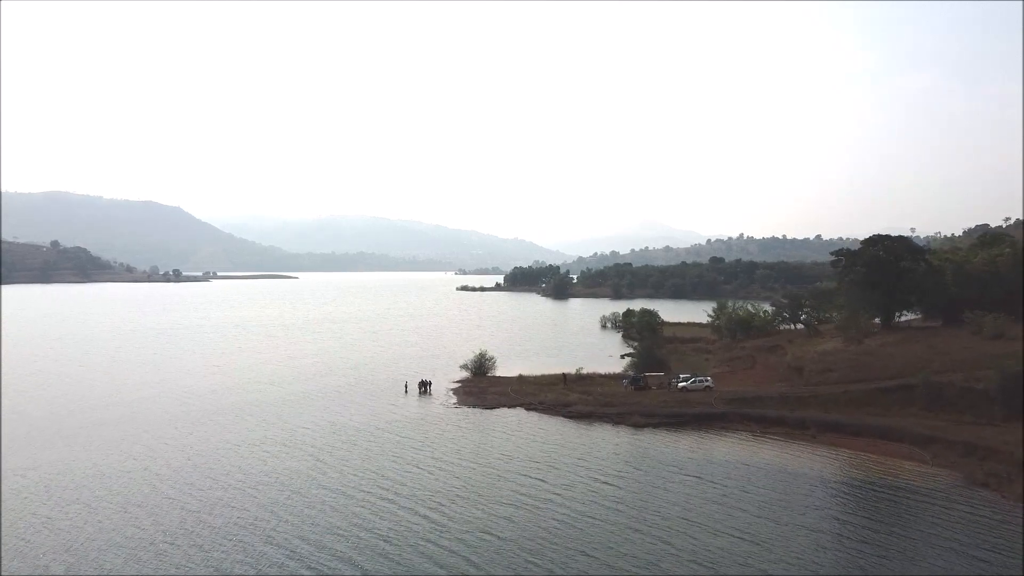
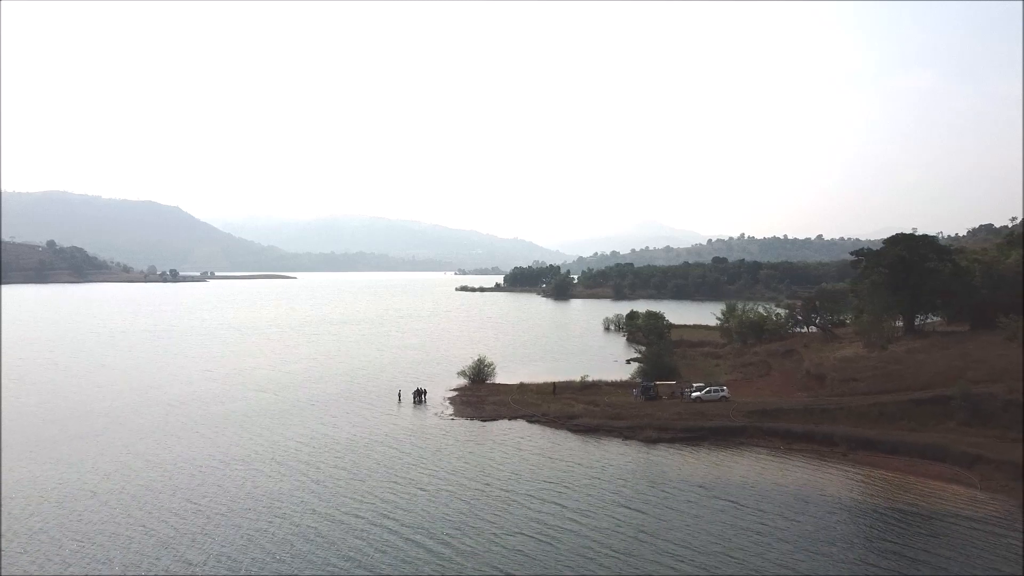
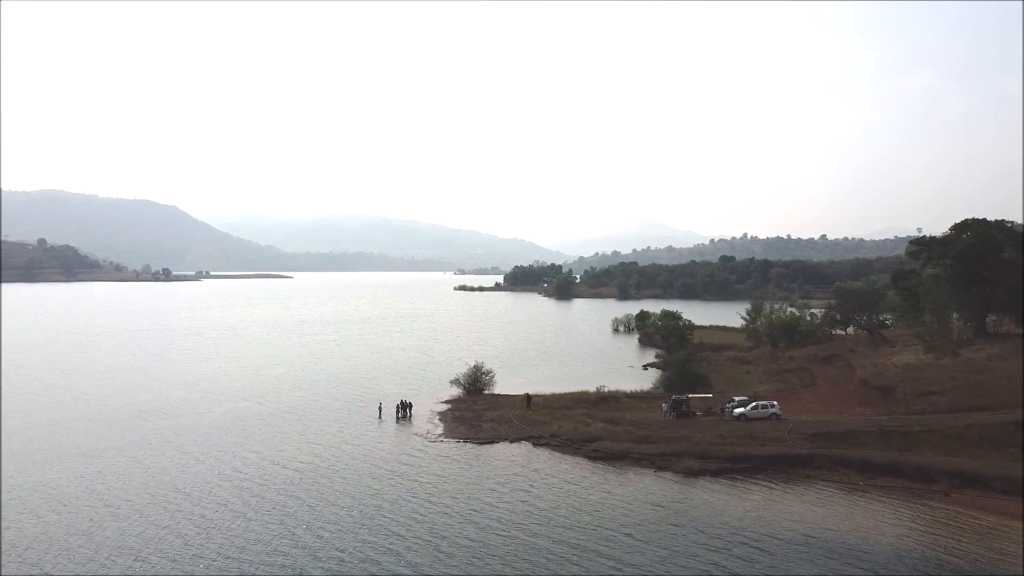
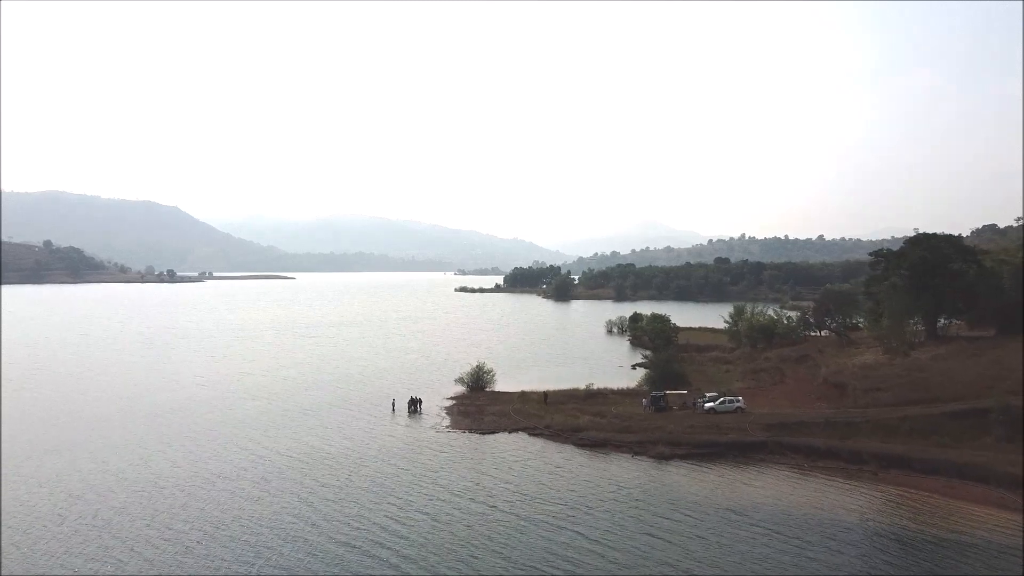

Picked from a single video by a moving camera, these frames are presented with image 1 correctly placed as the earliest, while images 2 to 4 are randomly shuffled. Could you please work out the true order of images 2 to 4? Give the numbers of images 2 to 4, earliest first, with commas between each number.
2, 4, 3
